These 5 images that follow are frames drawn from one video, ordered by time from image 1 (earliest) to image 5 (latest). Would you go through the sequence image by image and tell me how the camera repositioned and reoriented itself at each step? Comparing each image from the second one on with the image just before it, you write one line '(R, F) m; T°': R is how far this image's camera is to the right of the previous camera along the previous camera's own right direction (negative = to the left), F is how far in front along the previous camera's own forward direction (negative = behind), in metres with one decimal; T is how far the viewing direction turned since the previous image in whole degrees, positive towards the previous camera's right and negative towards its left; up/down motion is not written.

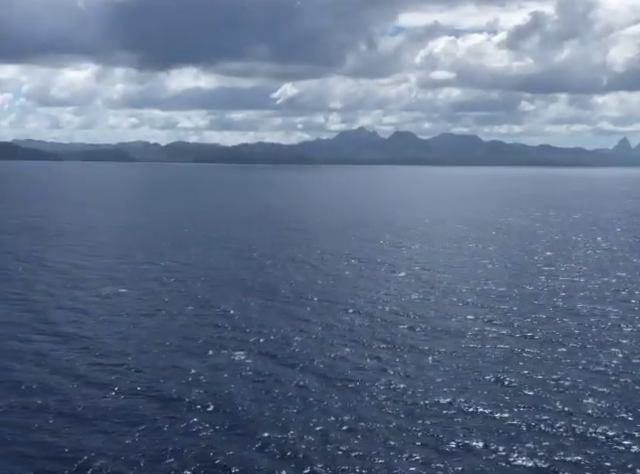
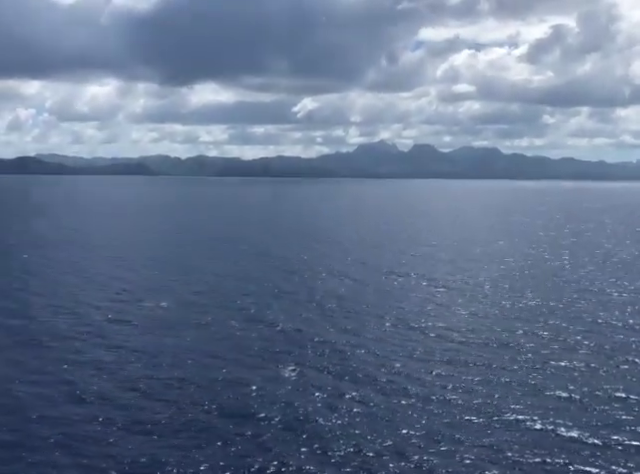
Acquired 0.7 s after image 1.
(-1.6, +0.2) m; -1°
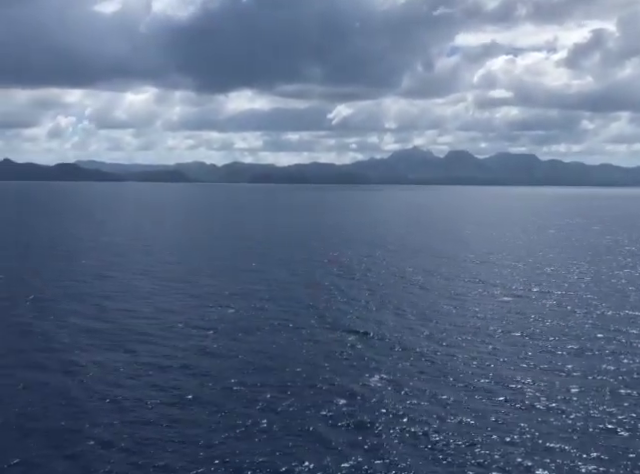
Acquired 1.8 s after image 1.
(-3.0, +0.6) m; -2°
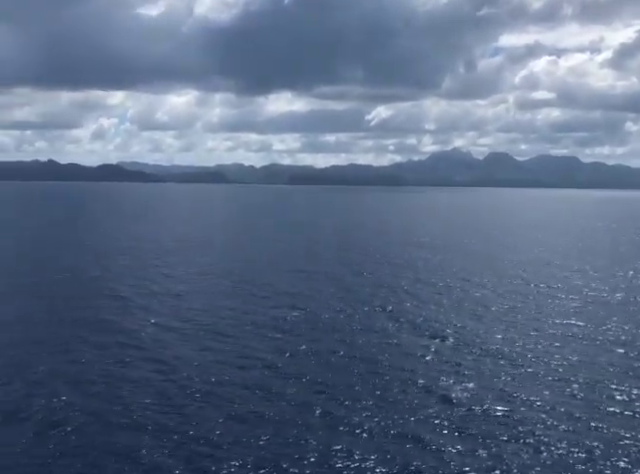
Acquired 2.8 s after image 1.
(-1.7, -0.4) m; -3°
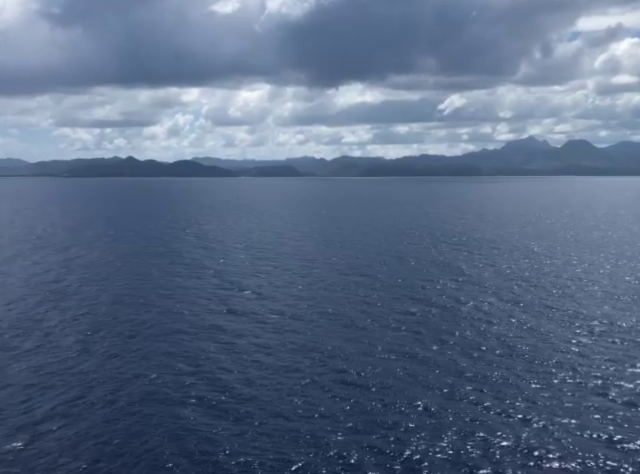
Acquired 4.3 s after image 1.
(-4.7, +1.7) m; -5°
